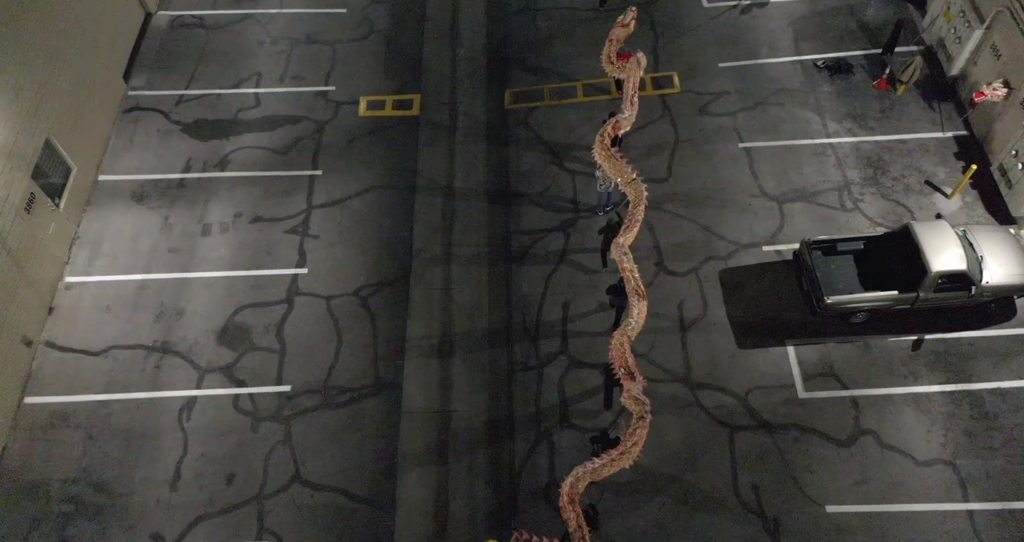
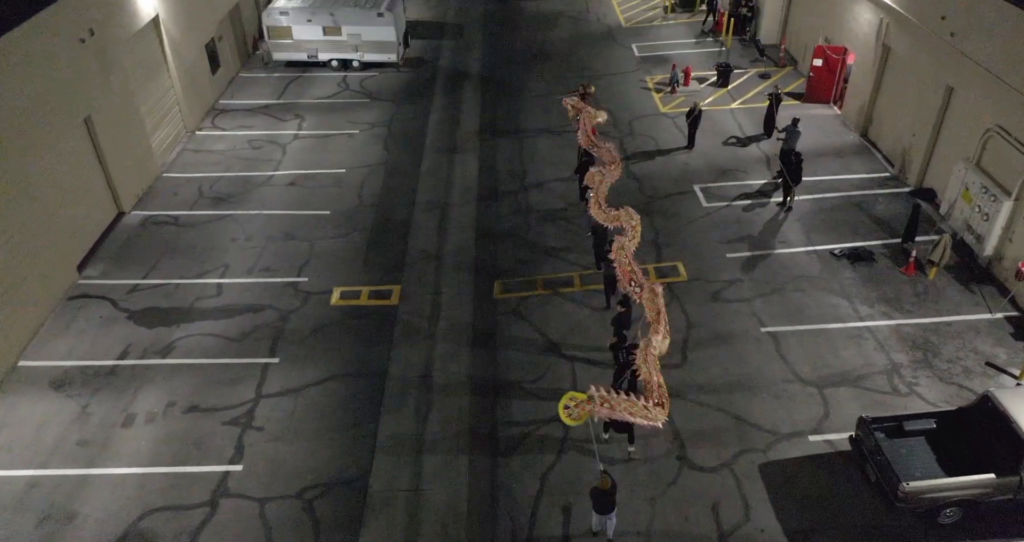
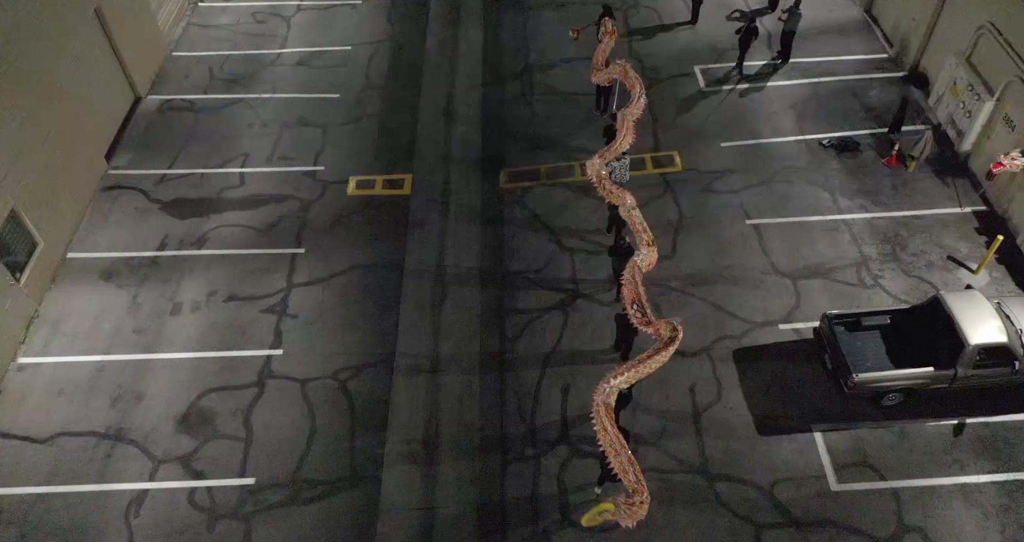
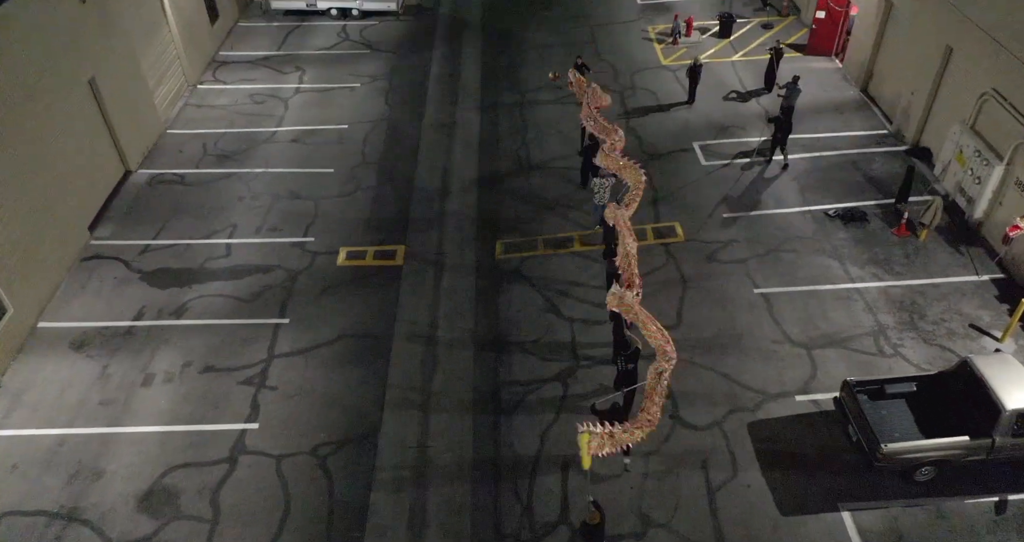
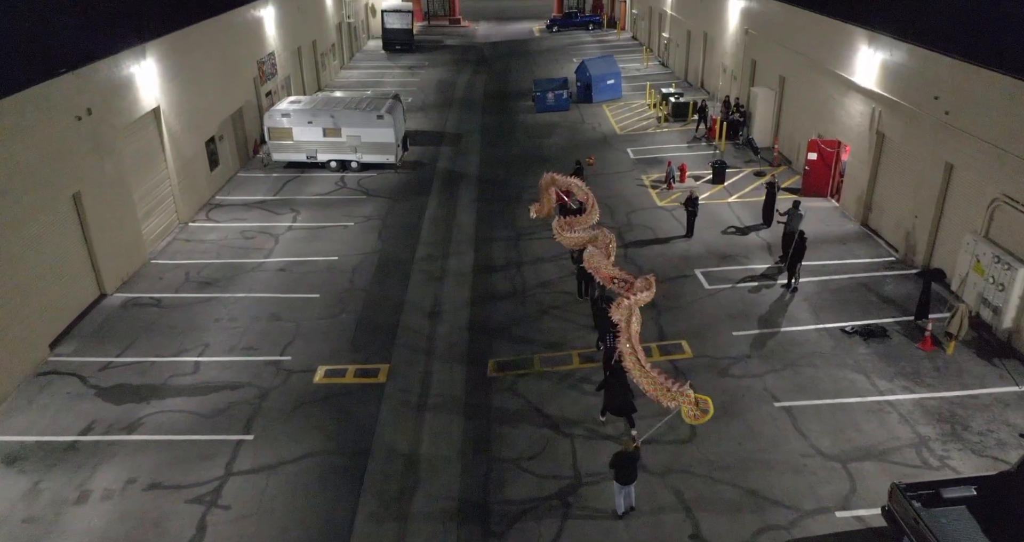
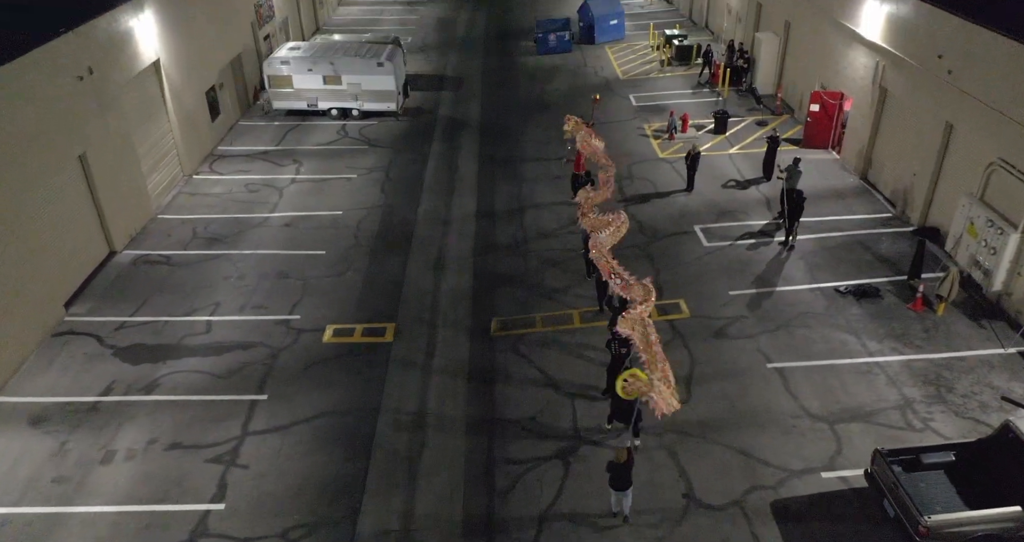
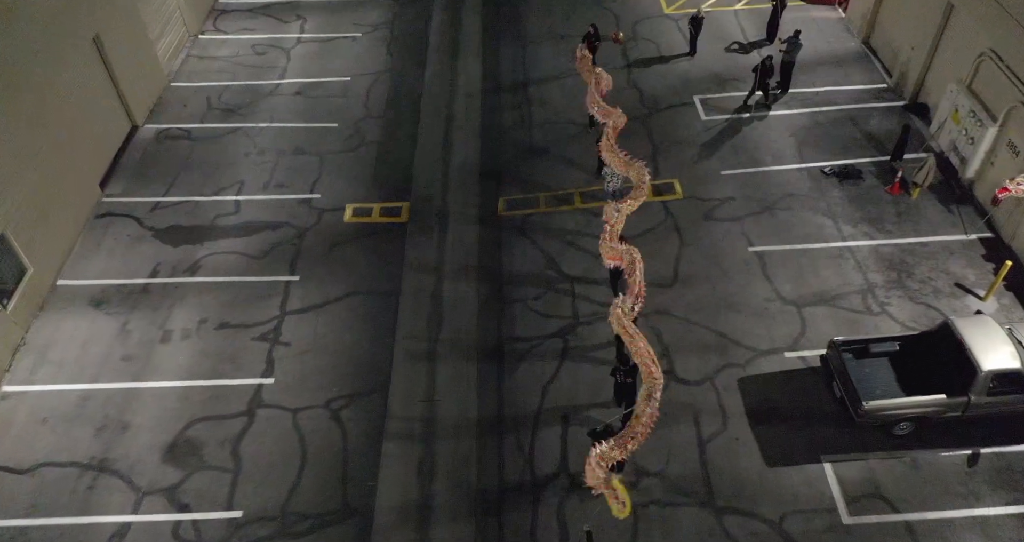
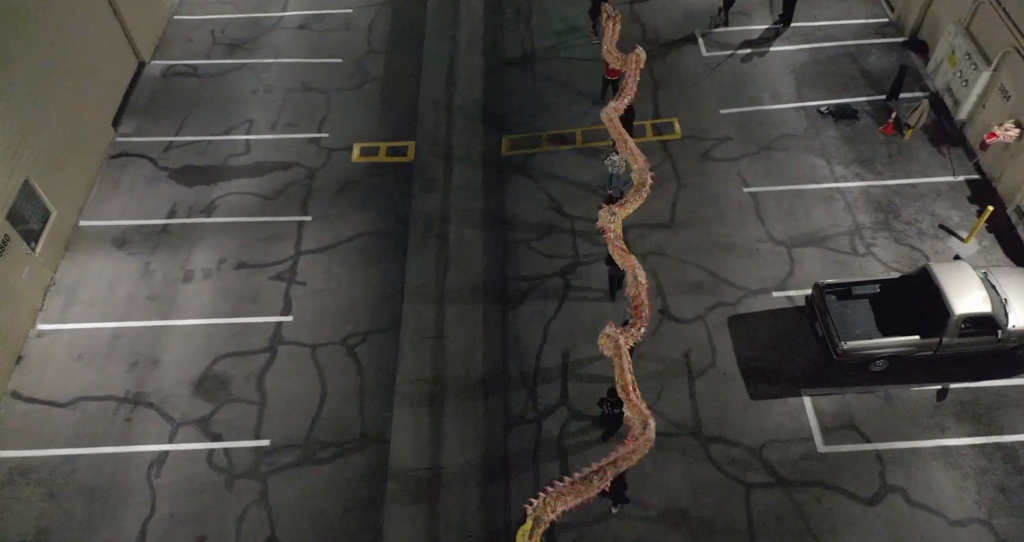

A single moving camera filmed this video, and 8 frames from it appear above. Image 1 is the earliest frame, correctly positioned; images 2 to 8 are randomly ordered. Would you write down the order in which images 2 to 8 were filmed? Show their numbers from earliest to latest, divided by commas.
8, 3, 7, 4, 2, 6, 5
